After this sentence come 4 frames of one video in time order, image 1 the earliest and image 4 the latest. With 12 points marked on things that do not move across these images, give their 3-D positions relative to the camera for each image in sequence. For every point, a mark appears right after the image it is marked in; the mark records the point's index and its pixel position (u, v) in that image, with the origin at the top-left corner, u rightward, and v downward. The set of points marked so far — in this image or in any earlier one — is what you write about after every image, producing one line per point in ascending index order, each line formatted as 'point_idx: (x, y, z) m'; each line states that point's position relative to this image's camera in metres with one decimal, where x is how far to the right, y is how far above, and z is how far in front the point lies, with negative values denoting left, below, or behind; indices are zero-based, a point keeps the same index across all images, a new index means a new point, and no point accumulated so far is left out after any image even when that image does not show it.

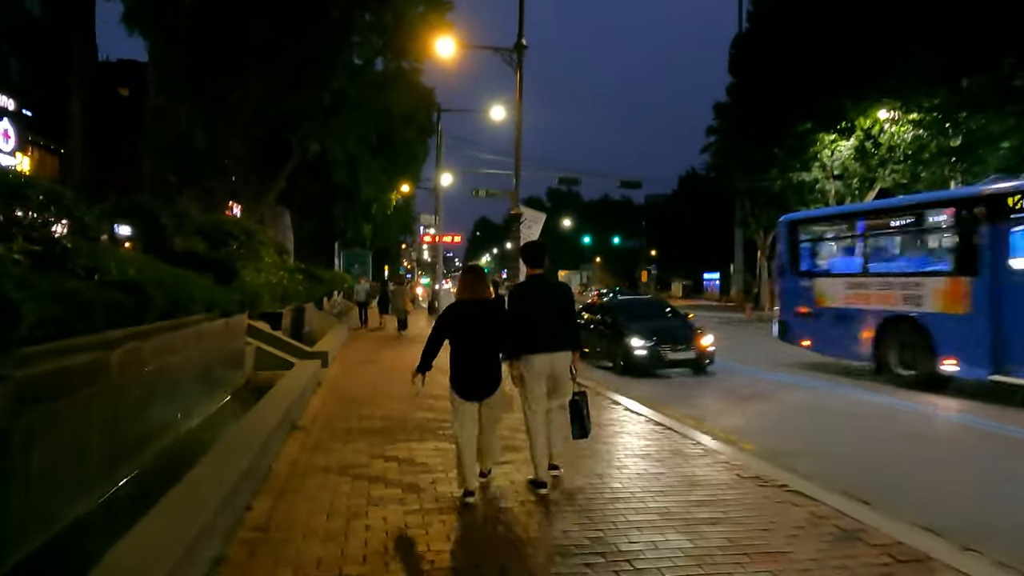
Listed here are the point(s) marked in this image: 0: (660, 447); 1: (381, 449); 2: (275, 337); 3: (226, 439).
0: (+2.1, -2.2, +9.4) m
1: (-1.8, -2.1, +9.0) m
2: (-5.7, -1.1, +15.9) m
3: (-3.6, -1.9, +8.4) m
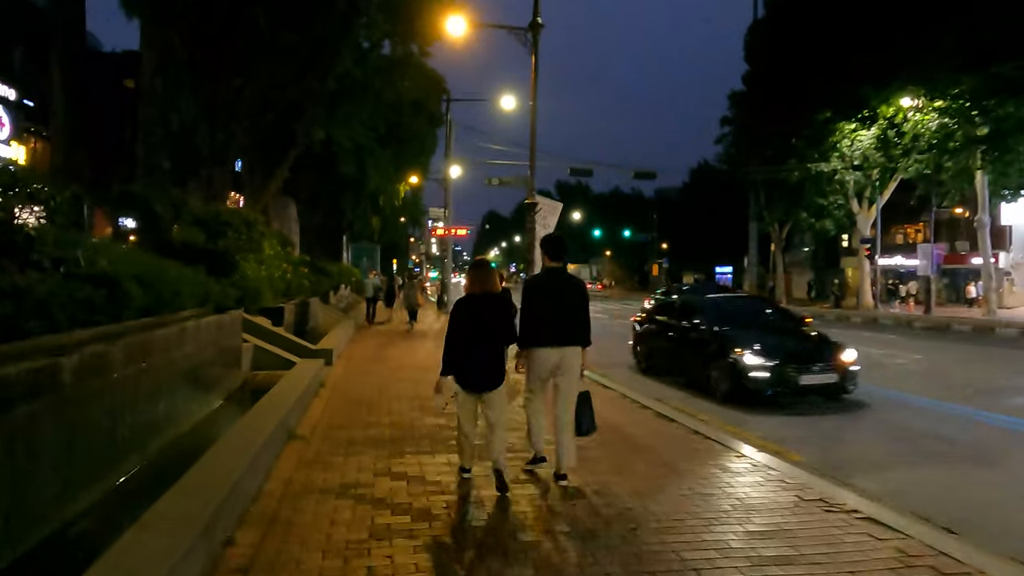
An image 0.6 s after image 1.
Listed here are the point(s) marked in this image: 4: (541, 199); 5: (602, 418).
0: (+2.4, -2.2, +8.4) m
1: (-1.5, -2.1, +8.0) m
2: (-5.3, -1.0, +14.9) m
3: (-3.3, -1.8, +7.5) m
4: (+0.8, +2.5, +18.9) m
5: (+1.4, -2.1, +11.2) m
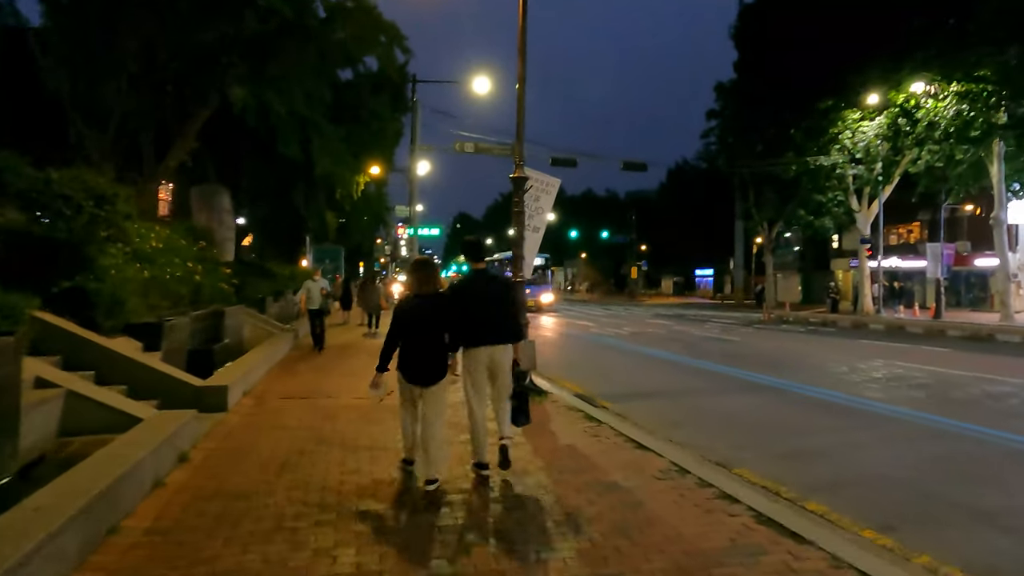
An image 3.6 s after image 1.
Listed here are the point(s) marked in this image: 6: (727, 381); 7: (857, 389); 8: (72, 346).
0: (+2.4, -2.2, +3.5) m
1: (-1.4, -2.1, +3.0) m
2: (-5.5, -1.1, +9.7) m
3: (-3.2, -1.9, +2.4) m
4: (+0.4, +2.4, +14.0) m
5: (+1.3, -2.2, +6.3) m
6: (+5.0, -2.2, +15.7) m
7: (+7.6, -2.2, +14.9) m
8: (-6.4, -0.8, +9.8) m
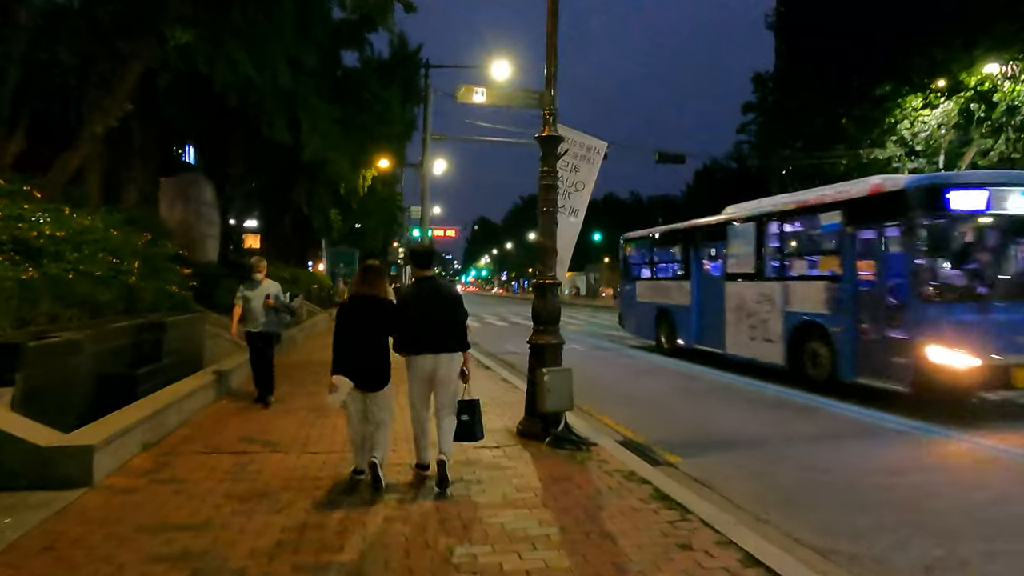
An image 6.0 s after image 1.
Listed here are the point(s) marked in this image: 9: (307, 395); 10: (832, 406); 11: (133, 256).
0: (+2.5, -2.2, -0.5) m
1: (-1.3, -2.1, -0.9) m
2: (-5.3, -1.1, +6.0) m
3: (-3.2, -1.8, -1.5) m
4: (+0.8, +2.3, +10.1) m
5: (+1.5, -2.2, +2.4) m
6: (+5.4, -2.3, +11.6) m
7: (+8.0, -2.4, +10.8) m
8: (-6.1, -0.9, +6.0) m
9: (-3.8, -2.0, +12.3) m
10: (+6.3, -2.3, +13.3) m
11: (-7.7, +0.6, +13.6) m
